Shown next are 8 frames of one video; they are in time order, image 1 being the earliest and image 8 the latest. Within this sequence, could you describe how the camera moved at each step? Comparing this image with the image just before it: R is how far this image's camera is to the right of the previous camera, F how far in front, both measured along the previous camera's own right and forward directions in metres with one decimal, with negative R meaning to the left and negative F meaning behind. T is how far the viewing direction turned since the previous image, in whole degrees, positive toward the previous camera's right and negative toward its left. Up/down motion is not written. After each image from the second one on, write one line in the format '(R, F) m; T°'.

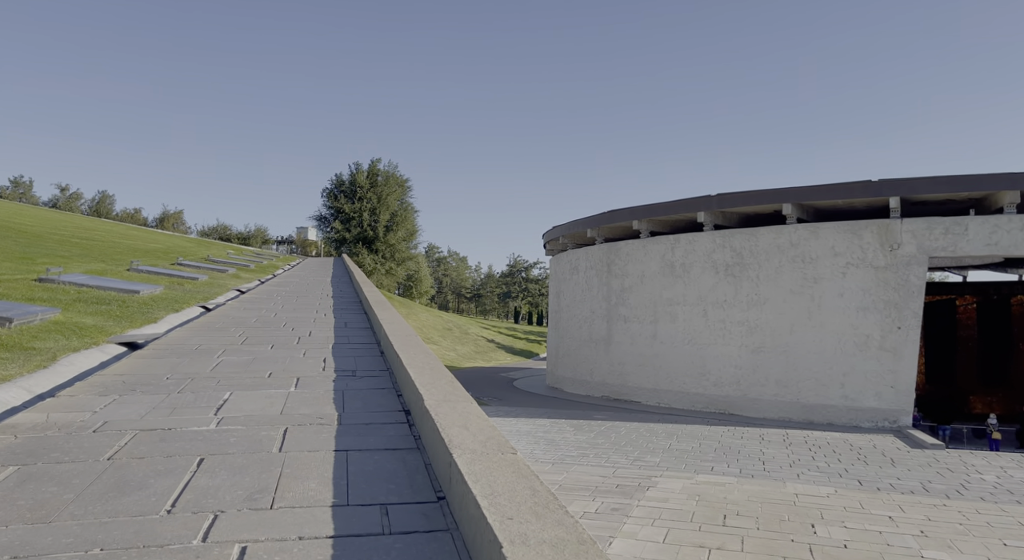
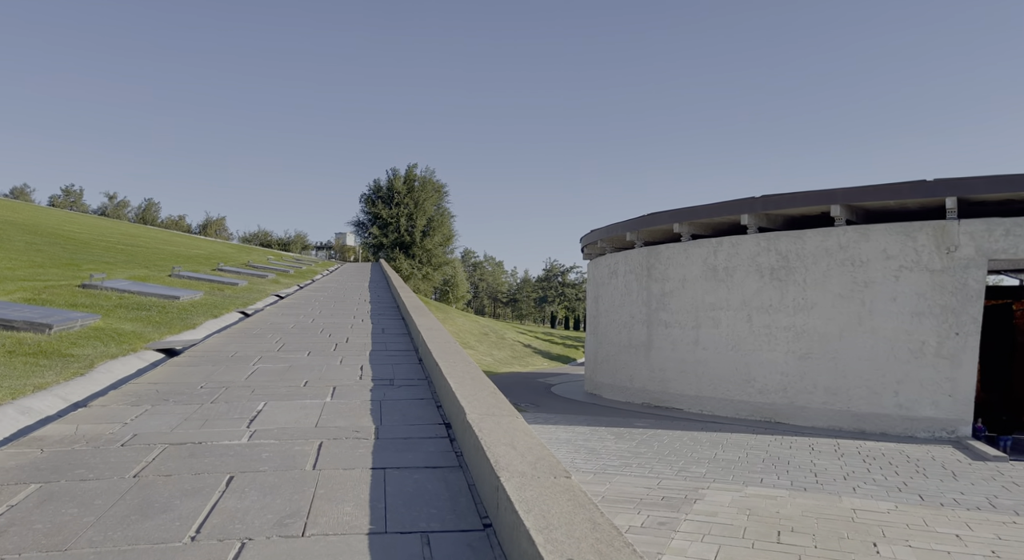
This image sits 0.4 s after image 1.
(-0.1, +0.2) m; -3°
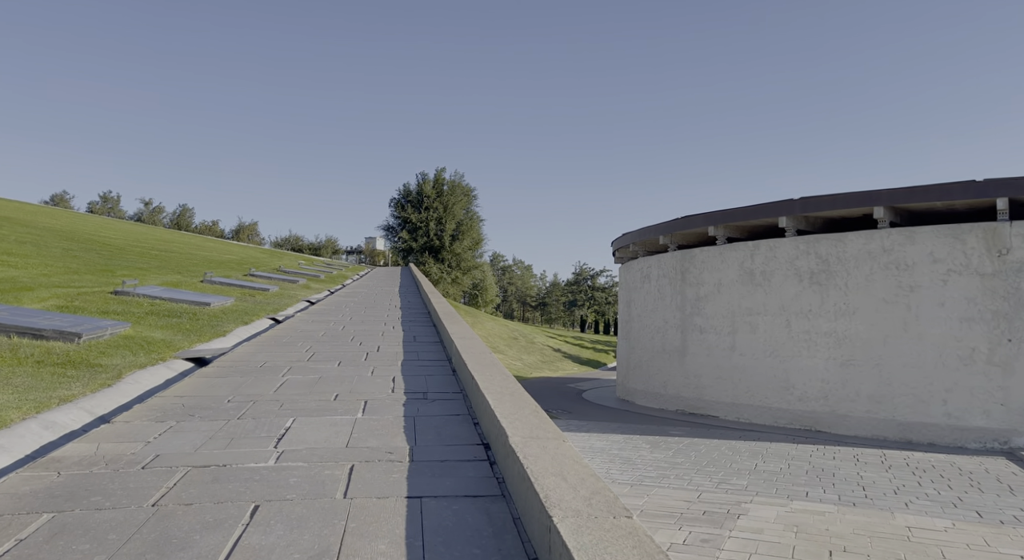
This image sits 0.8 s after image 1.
(-0.1, +0.2) m; -2°
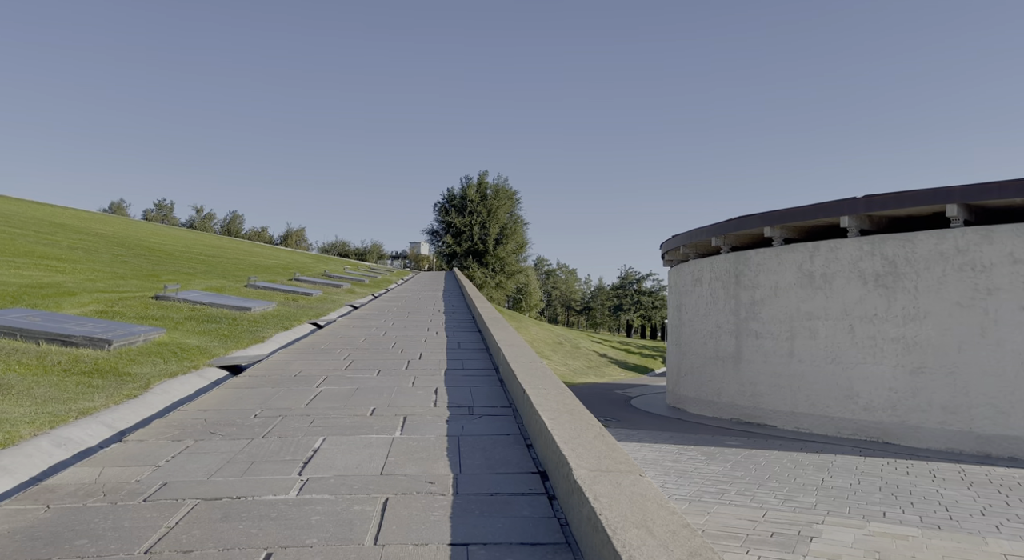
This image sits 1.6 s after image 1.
(-0.1, +0.4) m; -4°
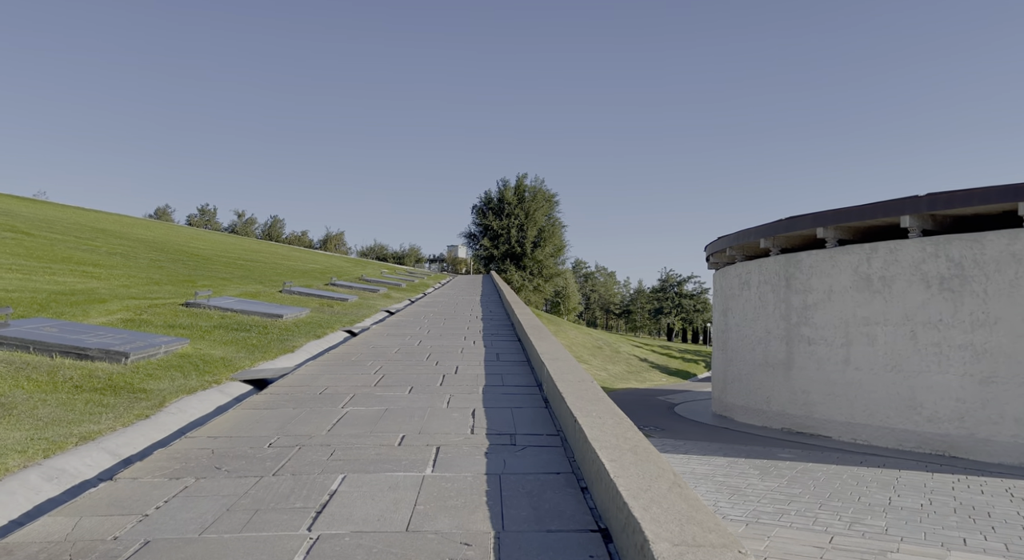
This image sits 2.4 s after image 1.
(0.0, +0.5) m; -3°
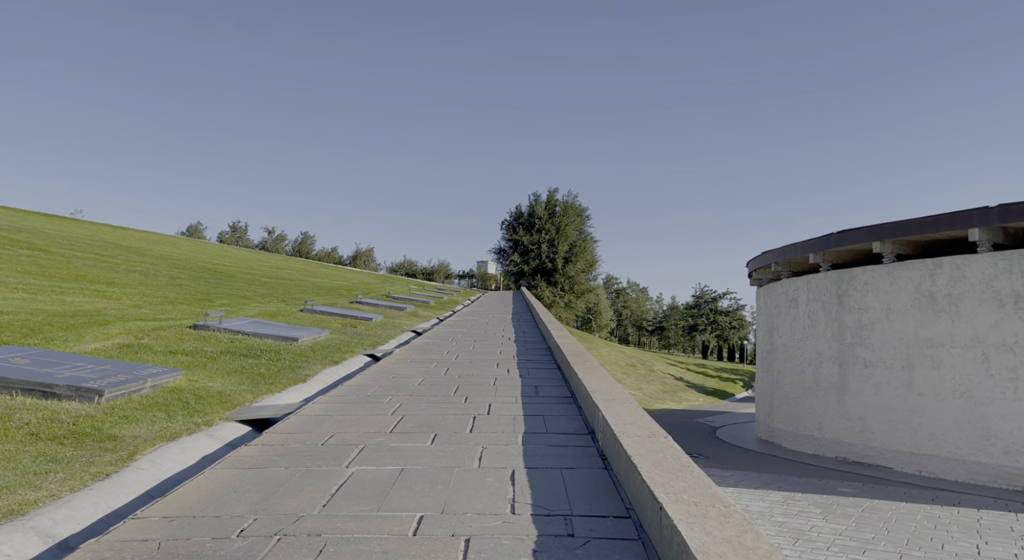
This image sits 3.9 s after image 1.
(-0.1, +0.8) m; -2°
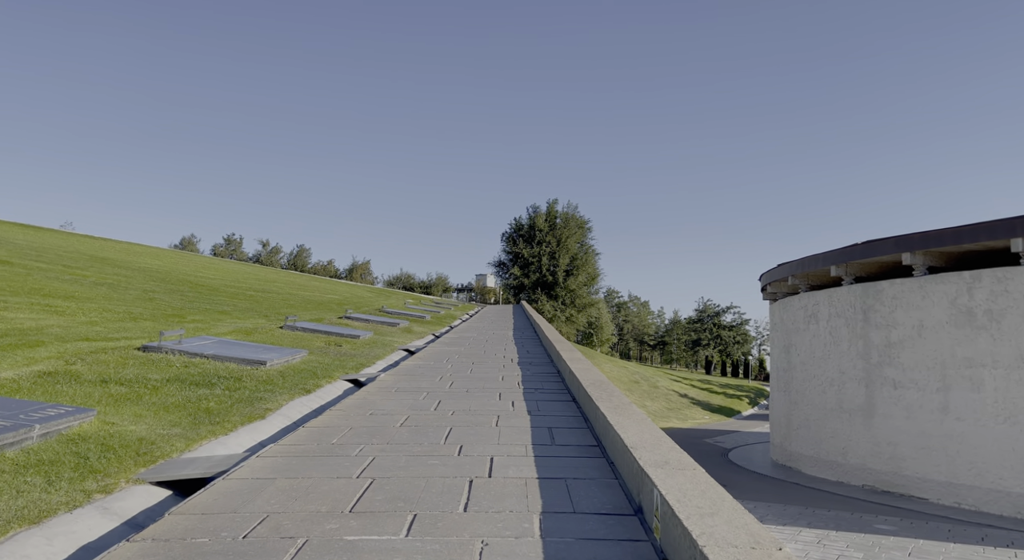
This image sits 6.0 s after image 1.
(-0.1, +1.1) m; 0°
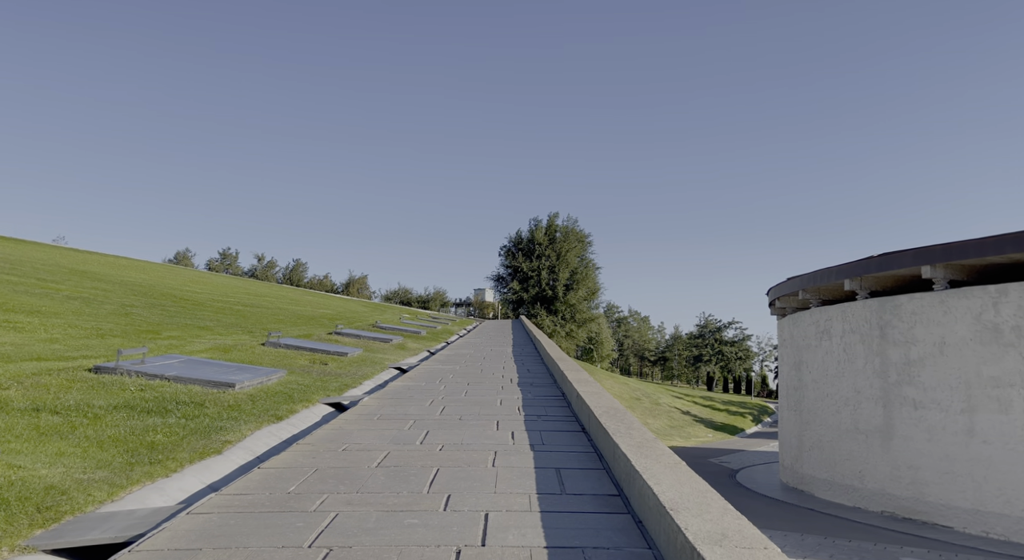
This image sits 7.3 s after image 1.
(0.0, +0.7) m; 0°
